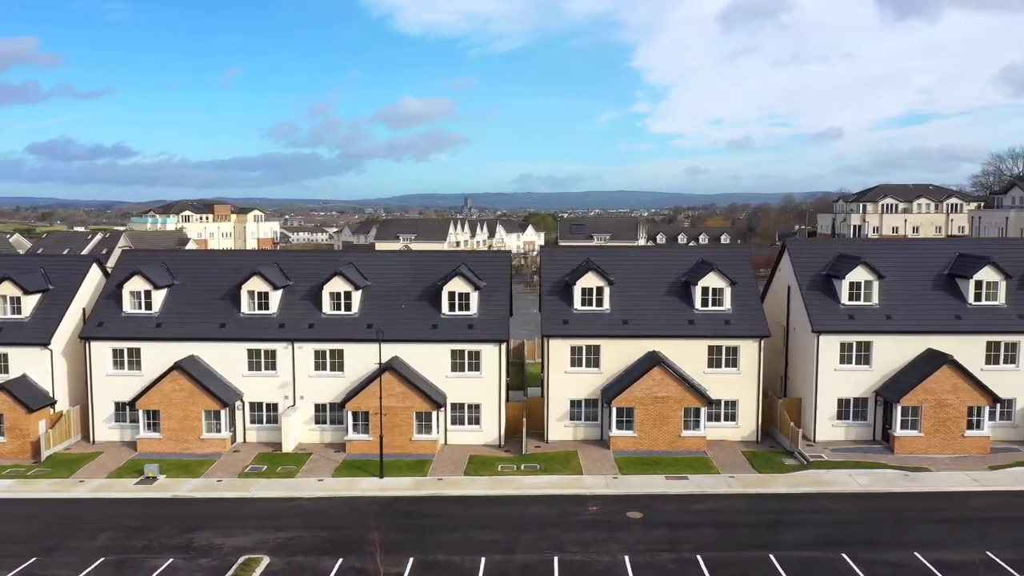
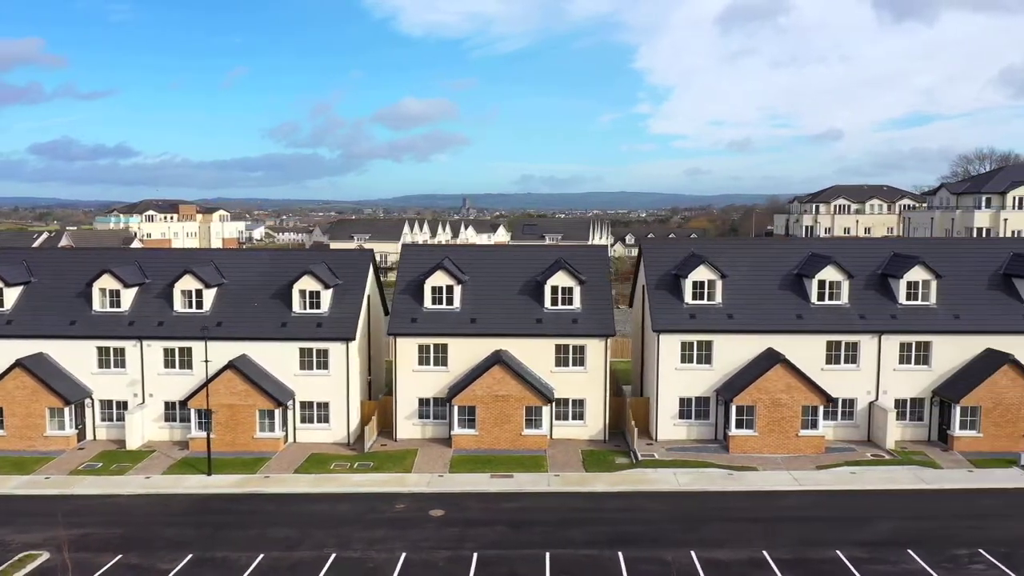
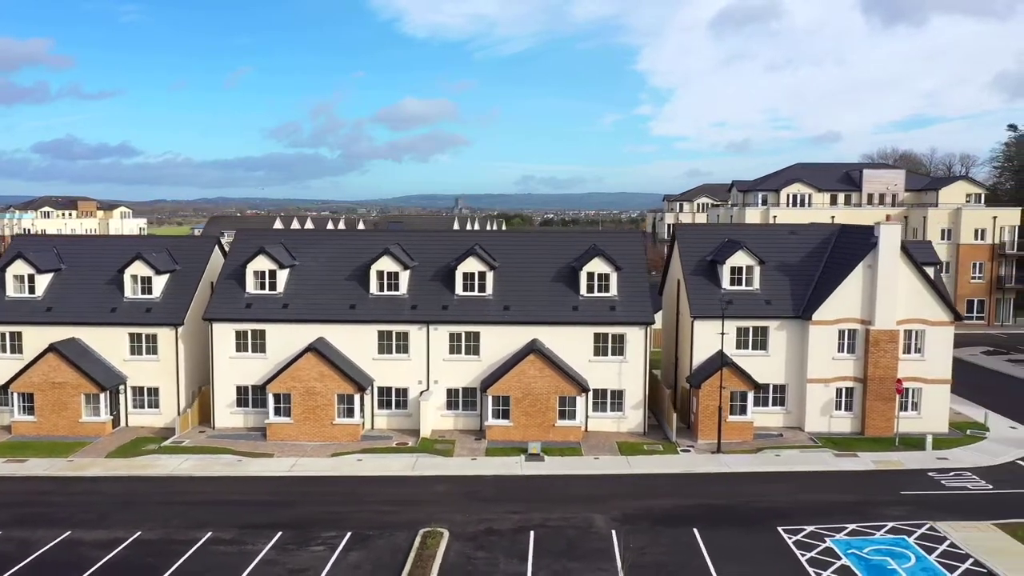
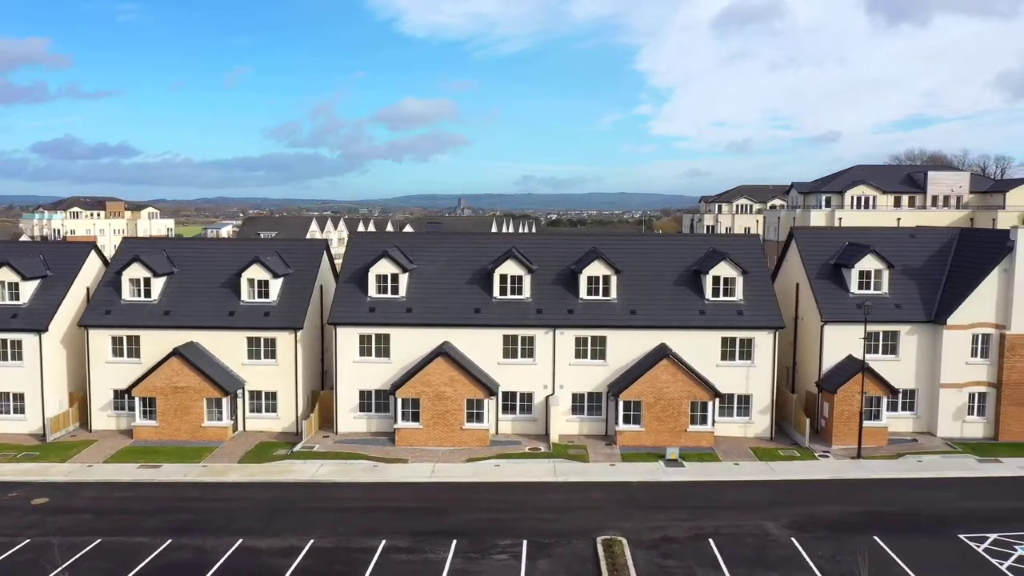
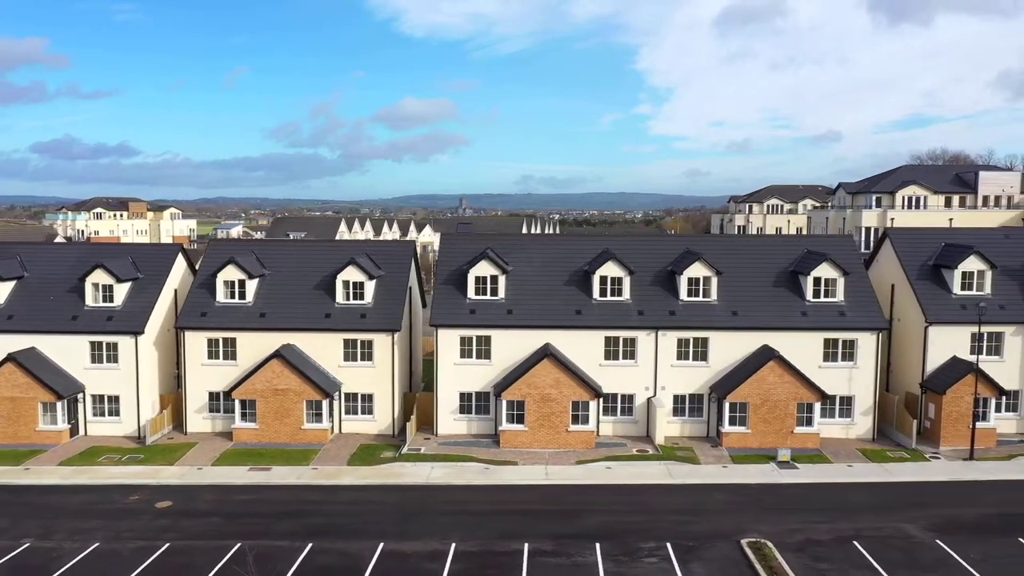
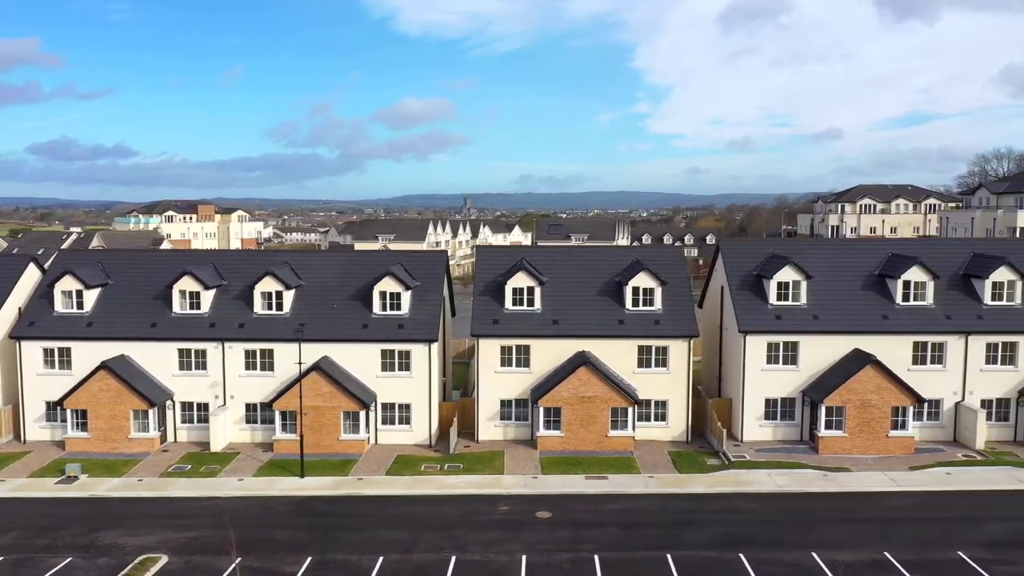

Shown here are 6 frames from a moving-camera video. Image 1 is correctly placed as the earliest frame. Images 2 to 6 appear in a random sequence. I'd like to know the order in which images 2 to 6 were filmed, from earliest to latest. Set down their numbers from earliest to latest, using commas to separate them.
6, 2, 5, 4, 3
